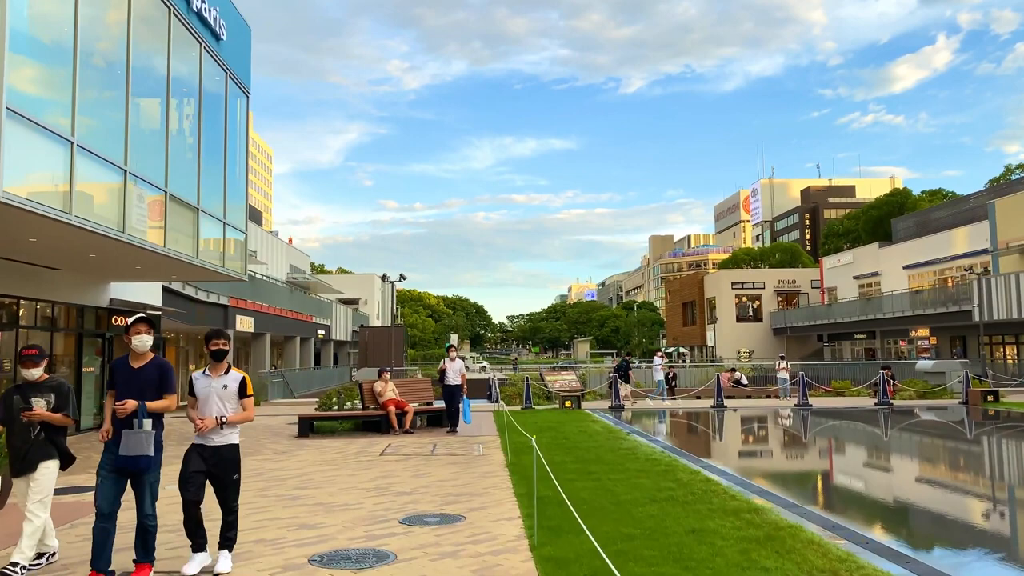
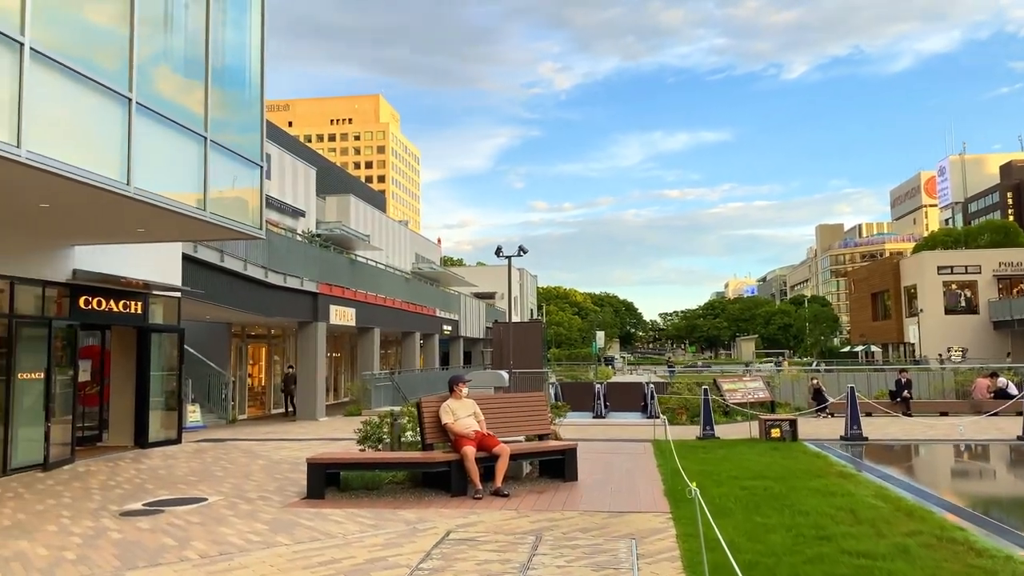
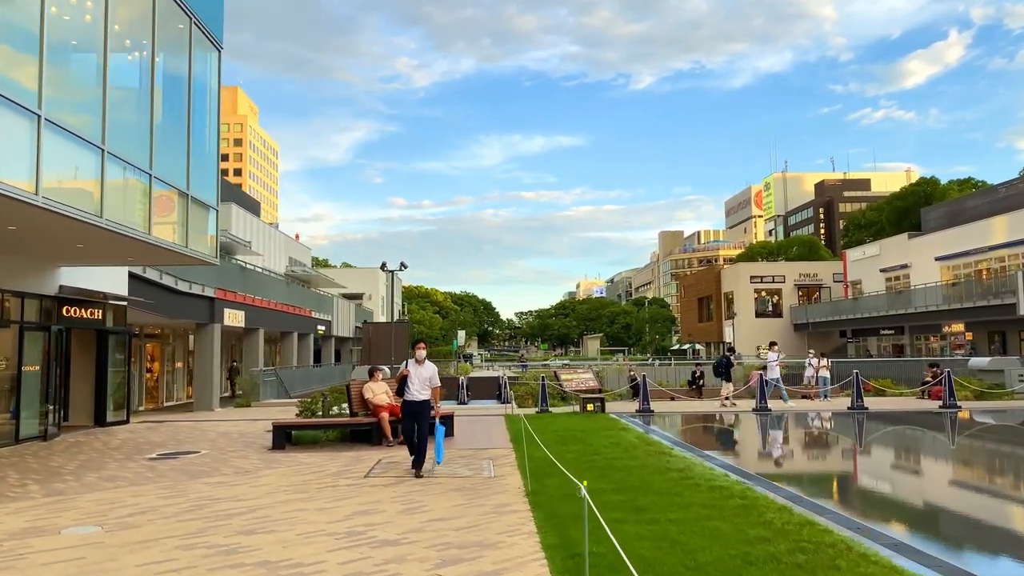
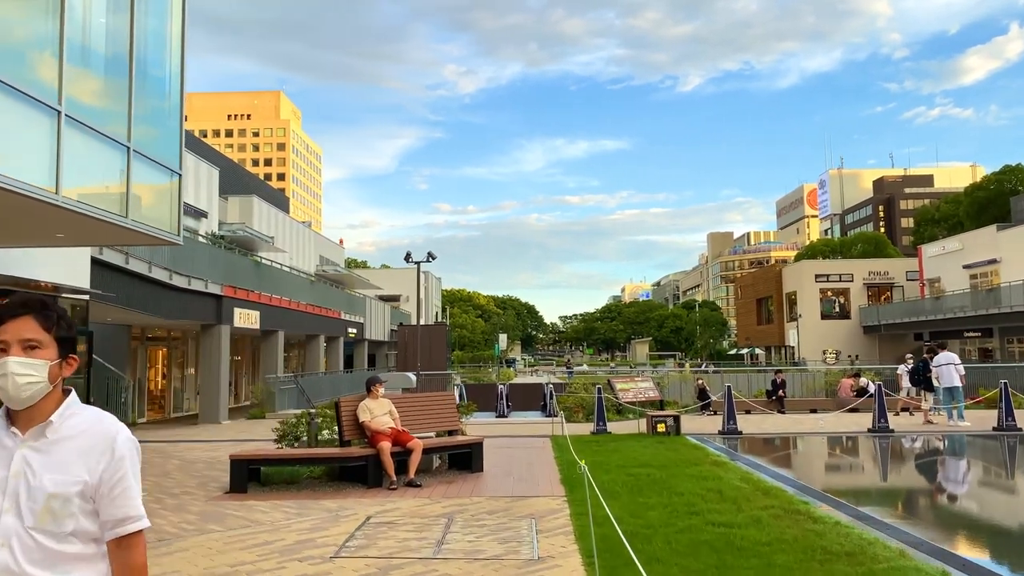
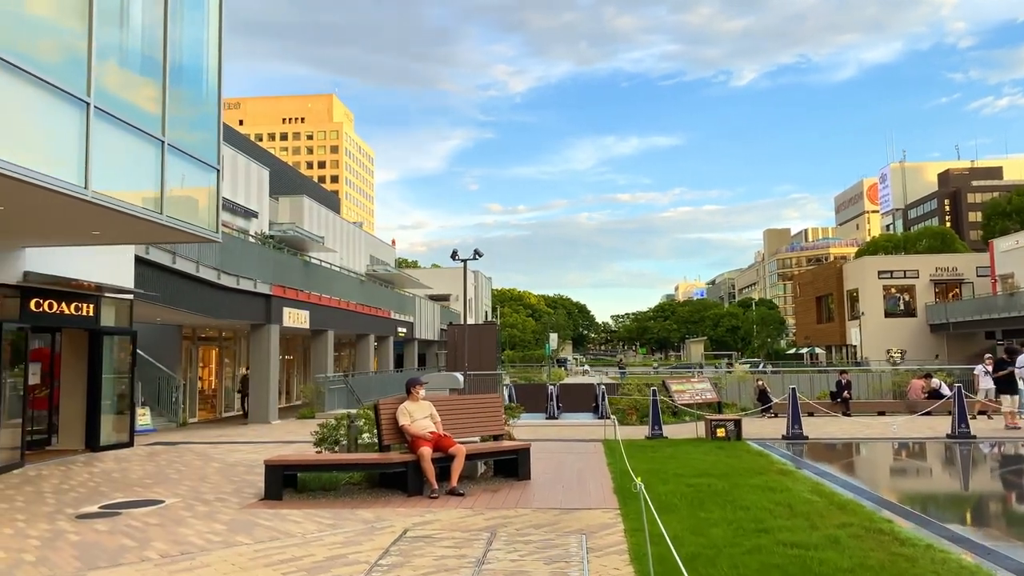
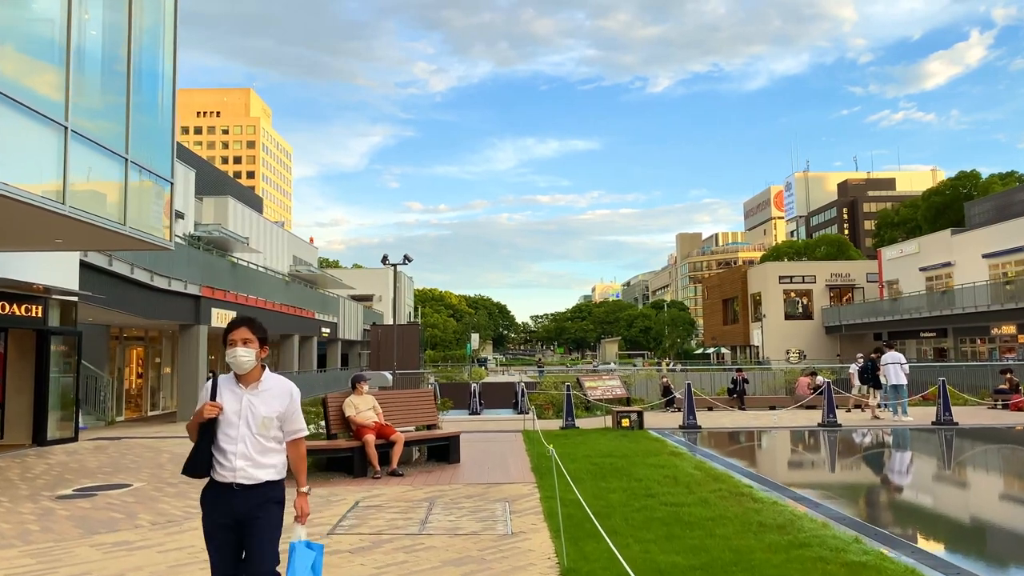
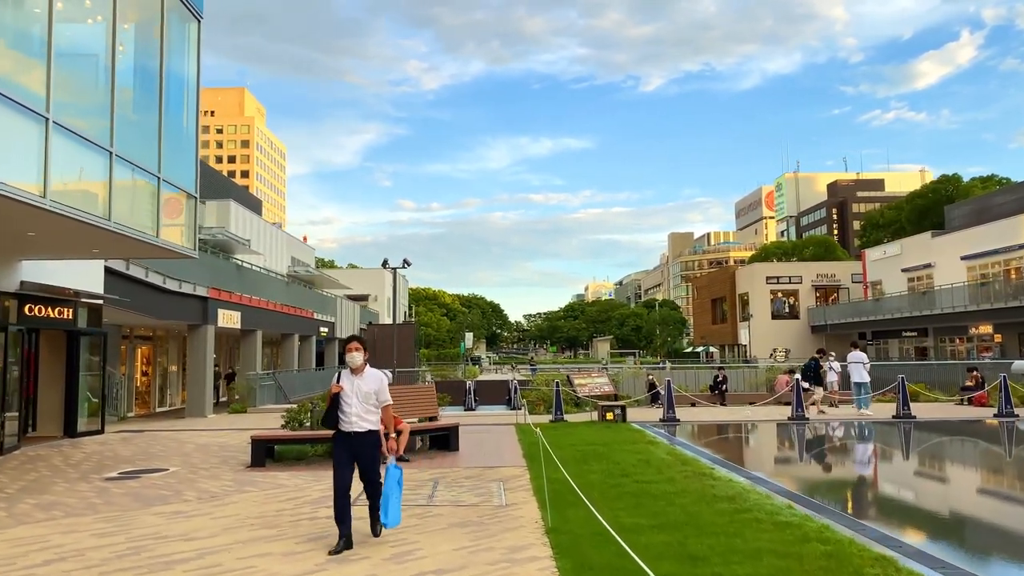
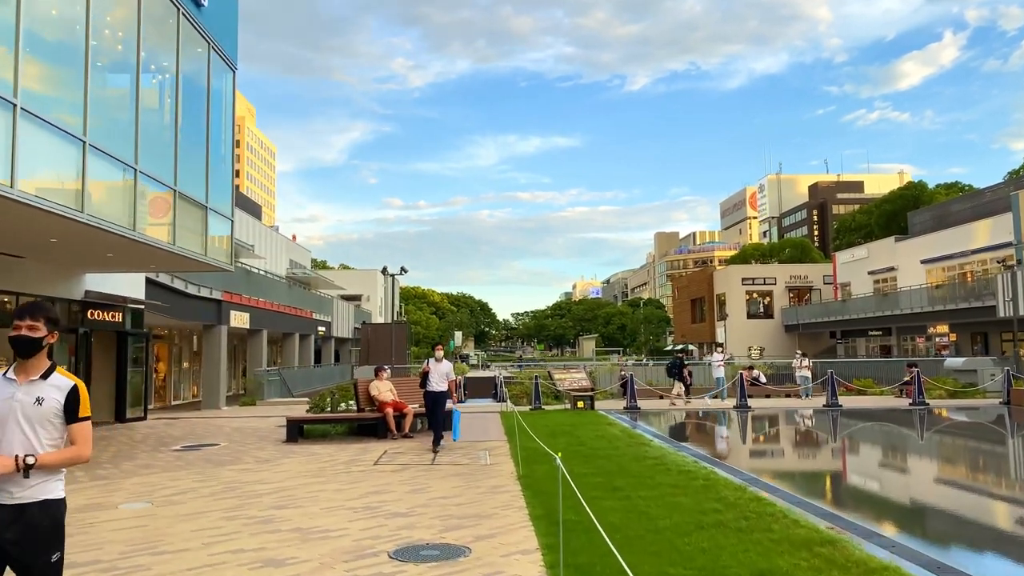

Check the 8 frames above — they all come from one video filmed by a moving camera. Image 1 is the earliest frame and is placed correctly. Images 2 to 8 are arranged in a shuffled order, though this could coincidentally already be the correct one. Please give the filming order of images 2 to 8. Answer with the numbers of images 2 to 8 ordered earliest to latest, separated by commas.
8, 3, 7, 6, 4, 5, 2
